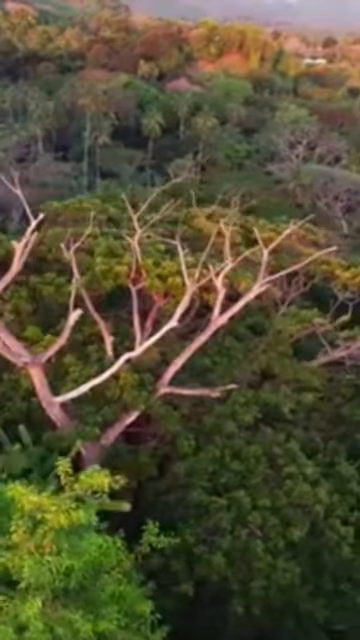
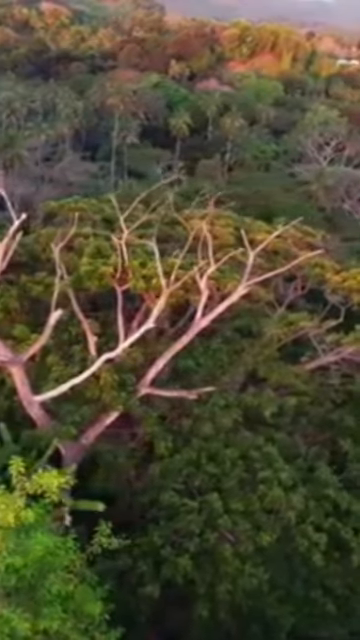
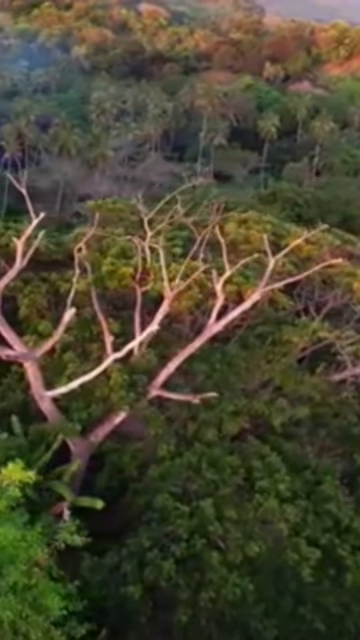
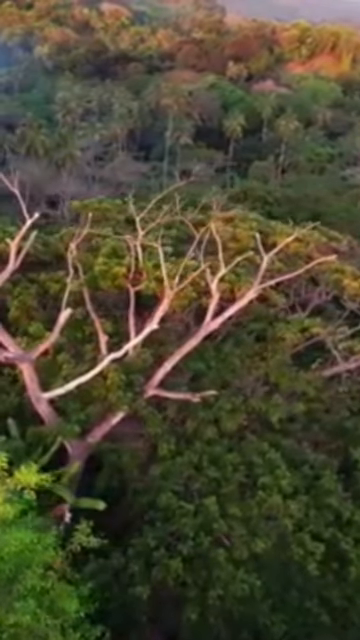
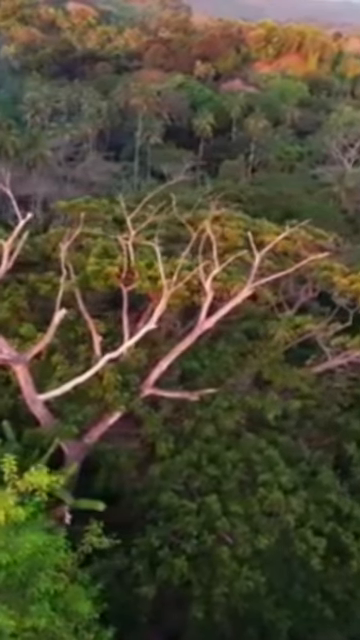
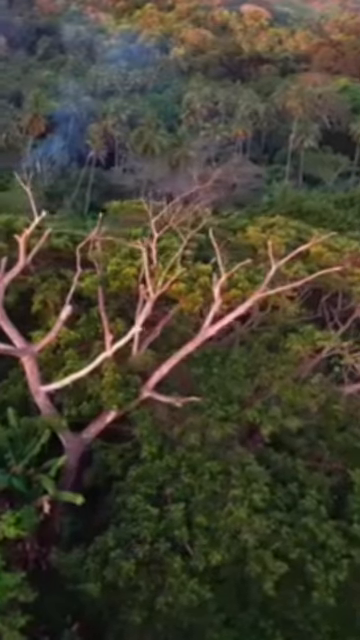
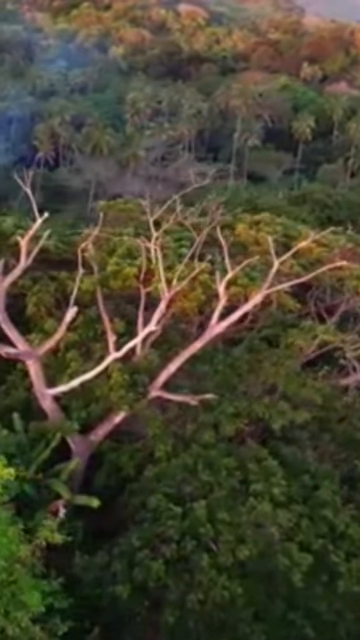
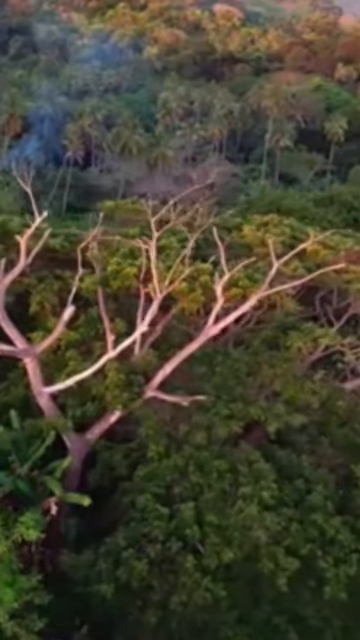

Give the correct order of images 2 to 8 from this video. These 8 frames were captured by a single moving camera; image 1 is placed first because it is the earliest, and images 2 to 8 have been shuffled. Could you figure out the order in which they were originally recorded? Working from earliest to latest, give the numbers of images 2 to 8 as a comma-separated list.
2, 5, 4, 3, 7, 8, 6
